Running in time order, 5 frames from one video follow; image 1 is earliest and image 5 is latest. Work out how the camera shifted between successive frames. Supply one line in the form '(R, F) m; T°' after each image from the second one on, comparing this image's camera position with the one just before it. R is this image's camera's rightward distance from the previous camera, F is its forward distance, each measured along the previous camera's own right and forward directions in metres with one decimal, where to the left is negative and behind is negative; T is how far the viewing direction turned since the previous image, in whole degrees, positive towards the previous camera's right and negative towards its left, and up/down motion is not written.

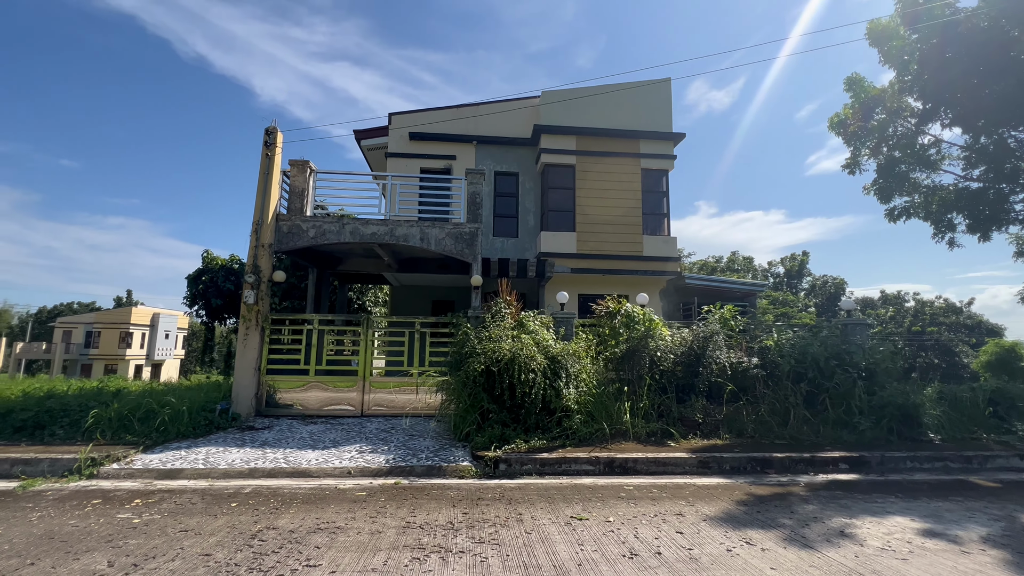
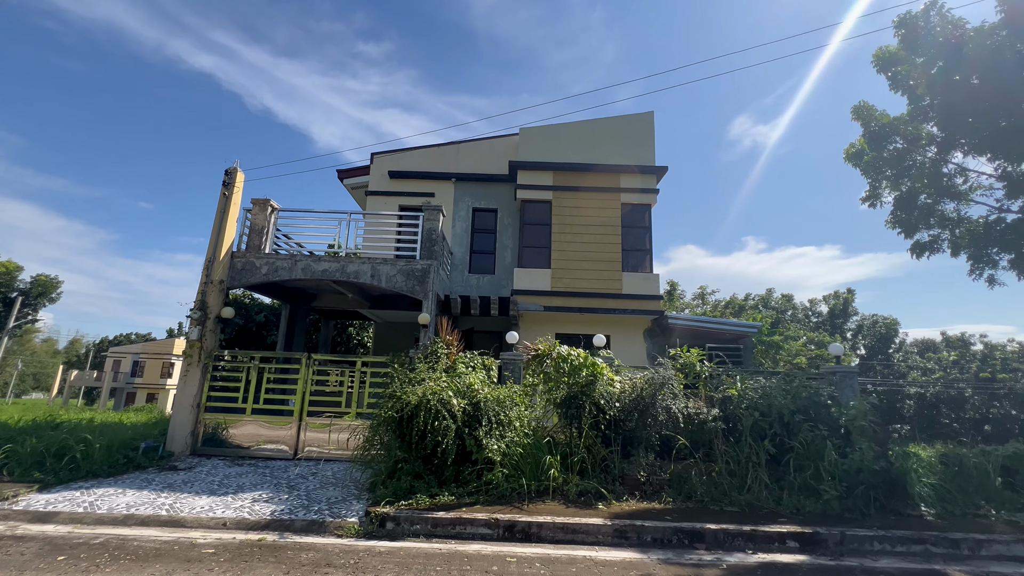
(+1.7, +0.4) m; -5°
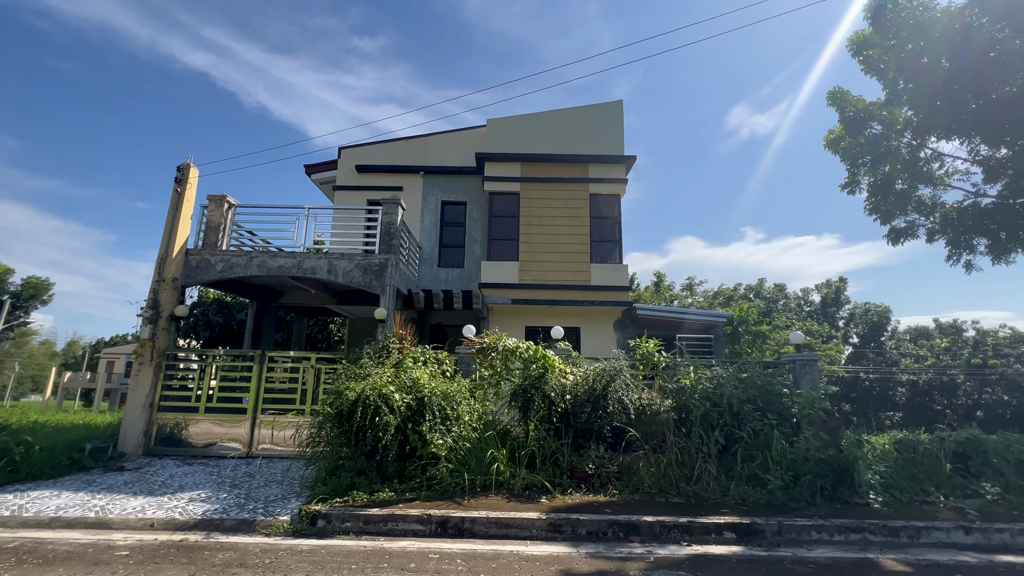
(+0.8, +0.1) m; 0°
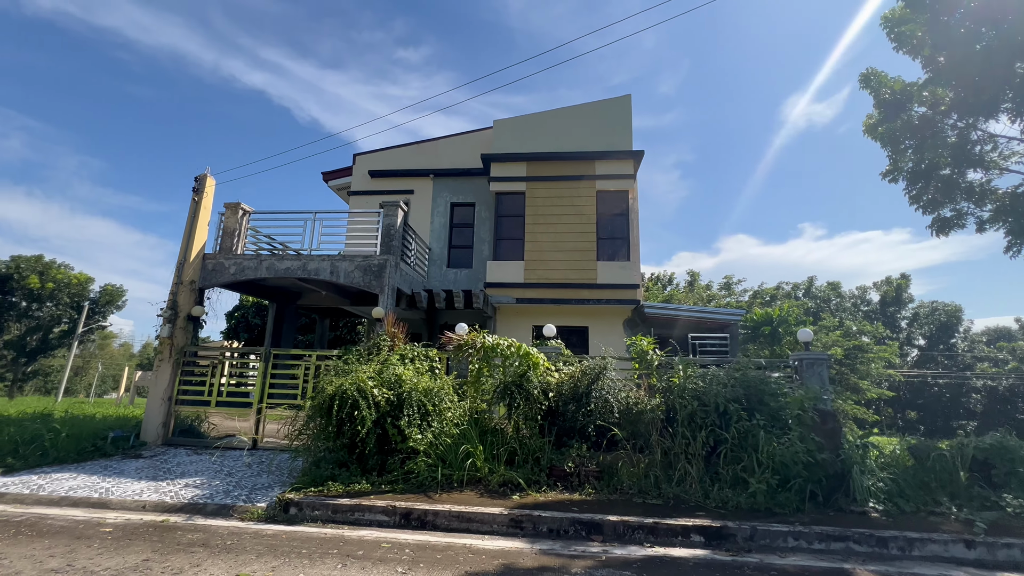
(+1.0, 0.0) m; -6°
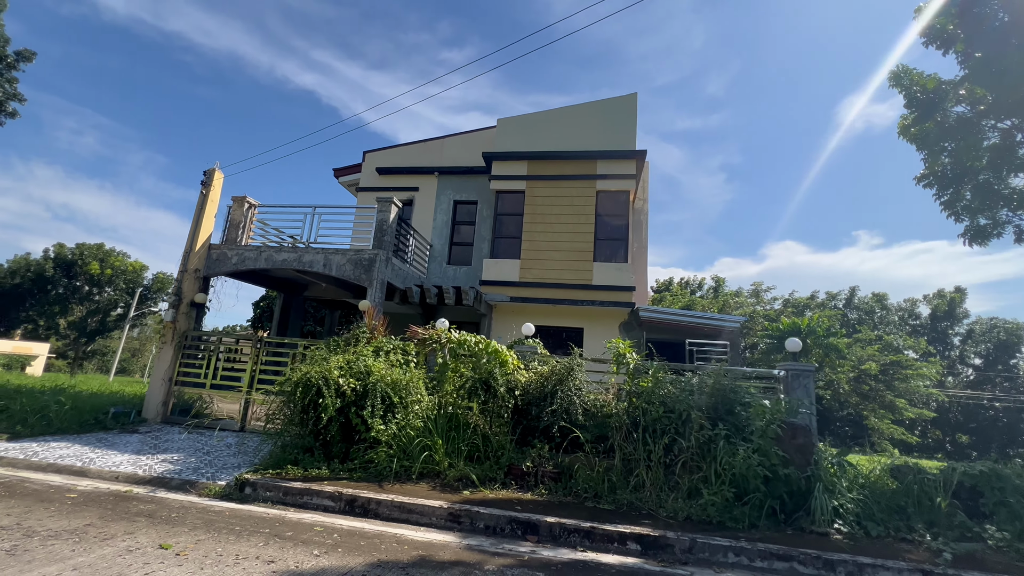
(+1.0, 0.0) m; -4°
